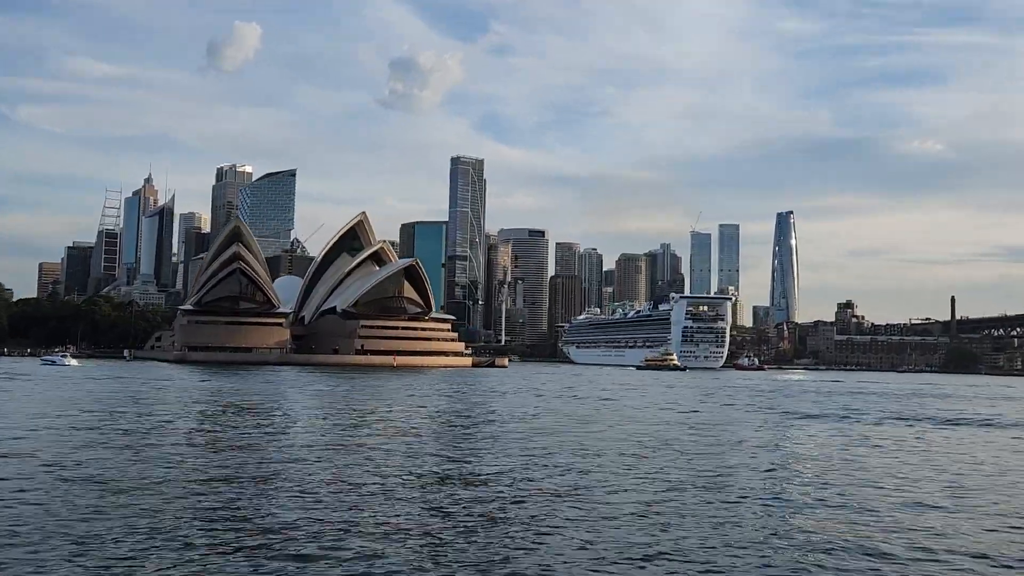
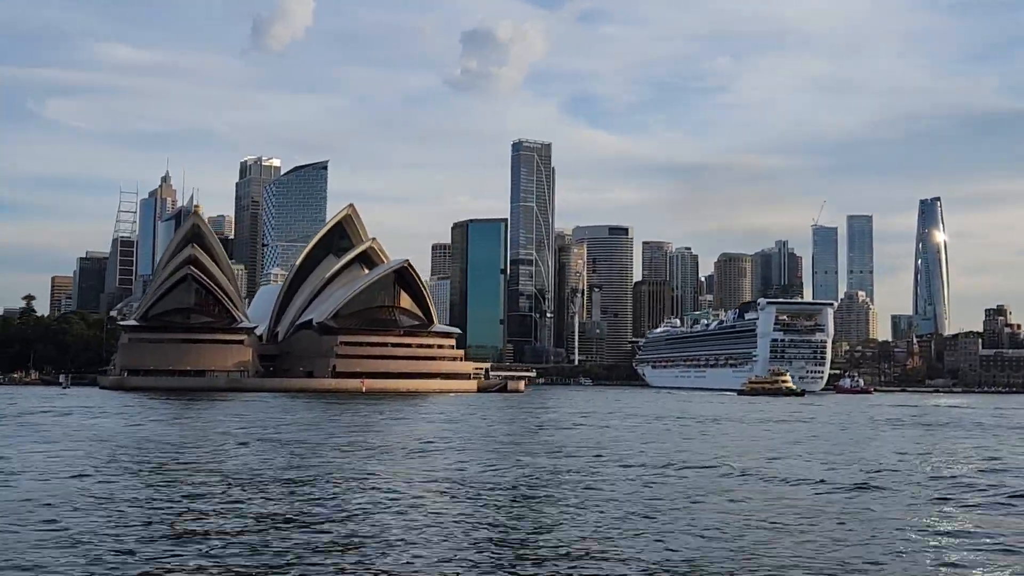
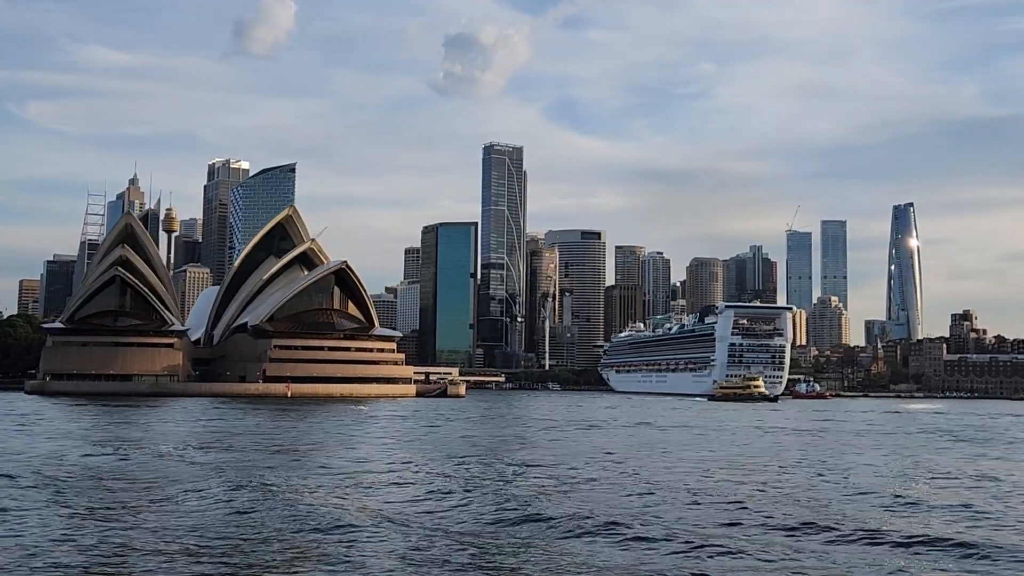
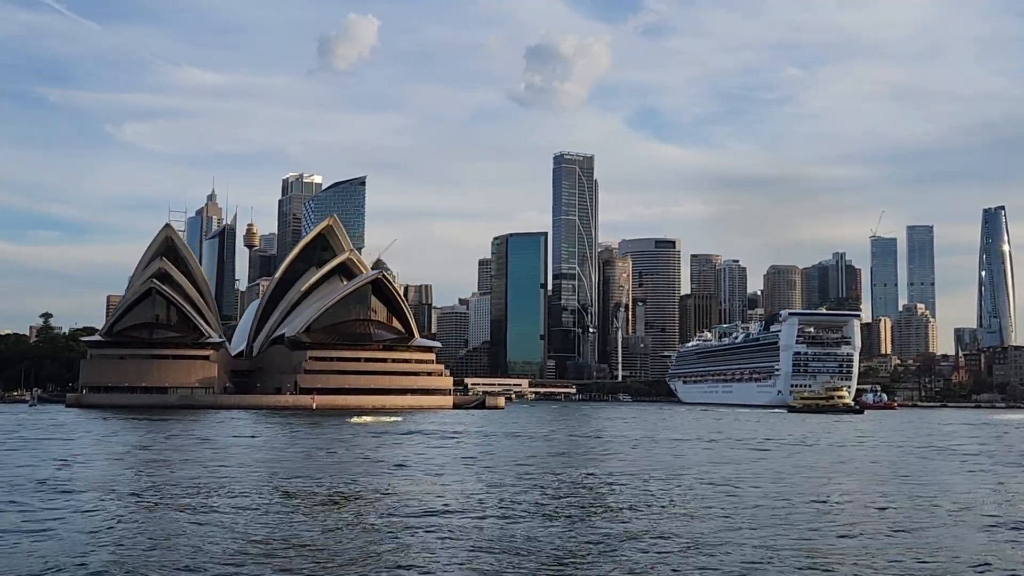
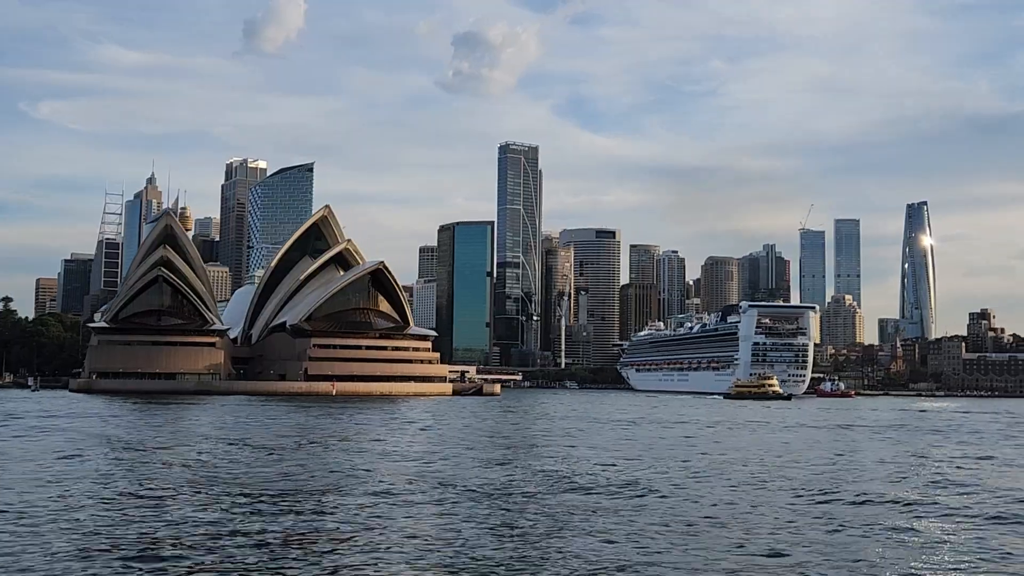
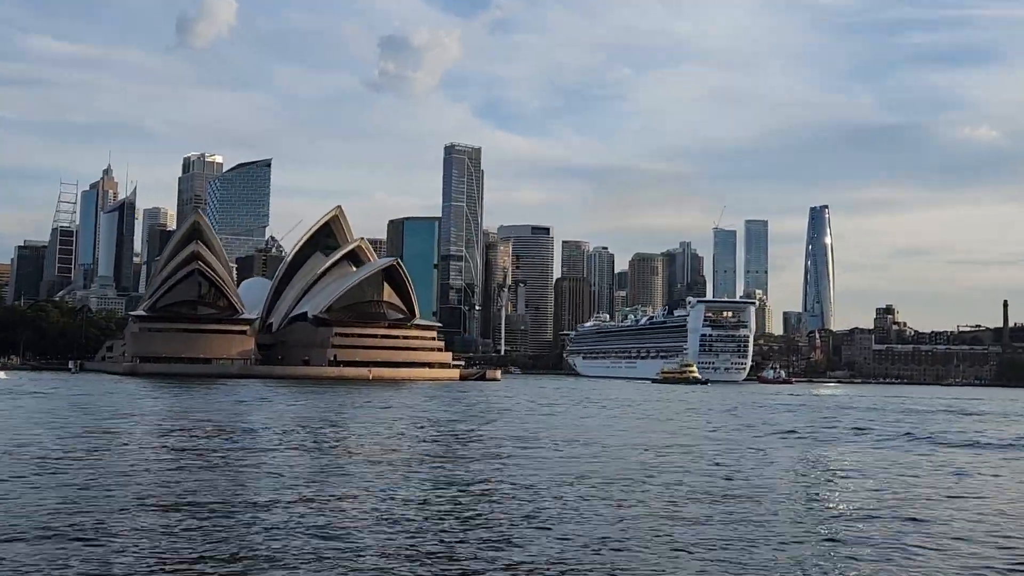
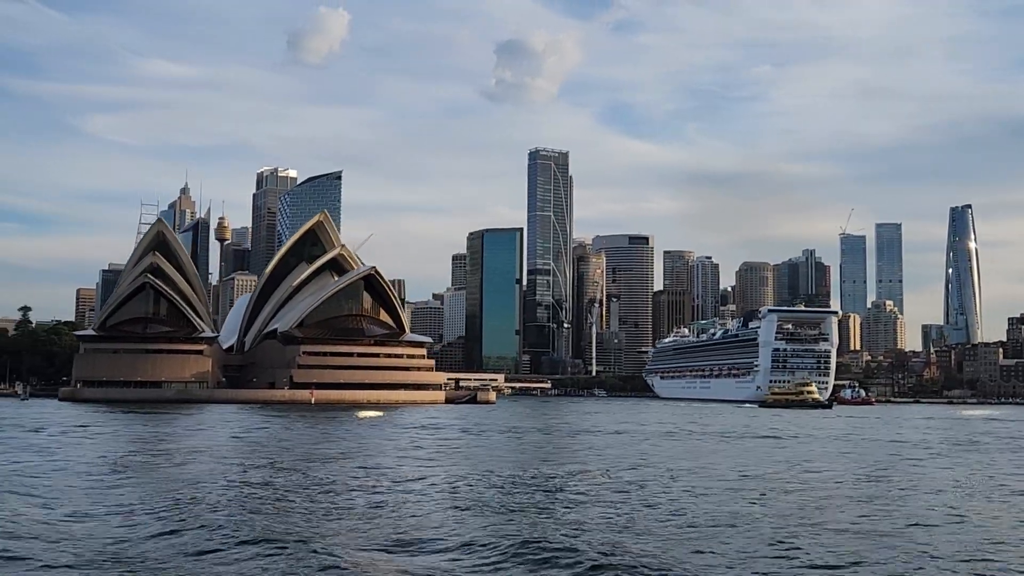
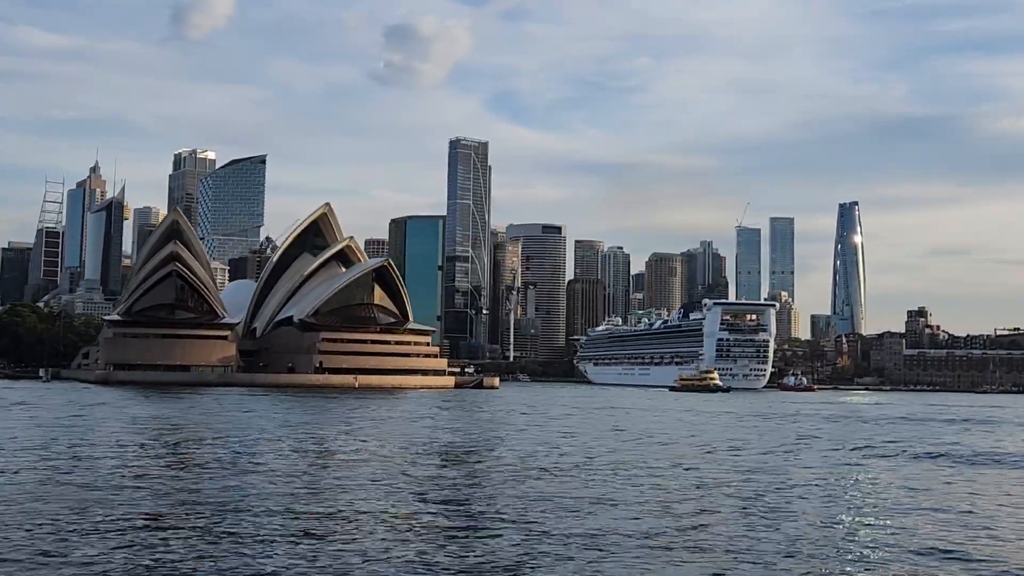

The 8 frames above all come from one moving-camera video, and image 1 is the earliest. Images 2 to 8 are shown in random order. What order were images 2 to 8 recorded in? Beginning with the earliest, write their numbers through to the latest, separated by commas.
6, 8, 2, 5, 3, 7, 4
